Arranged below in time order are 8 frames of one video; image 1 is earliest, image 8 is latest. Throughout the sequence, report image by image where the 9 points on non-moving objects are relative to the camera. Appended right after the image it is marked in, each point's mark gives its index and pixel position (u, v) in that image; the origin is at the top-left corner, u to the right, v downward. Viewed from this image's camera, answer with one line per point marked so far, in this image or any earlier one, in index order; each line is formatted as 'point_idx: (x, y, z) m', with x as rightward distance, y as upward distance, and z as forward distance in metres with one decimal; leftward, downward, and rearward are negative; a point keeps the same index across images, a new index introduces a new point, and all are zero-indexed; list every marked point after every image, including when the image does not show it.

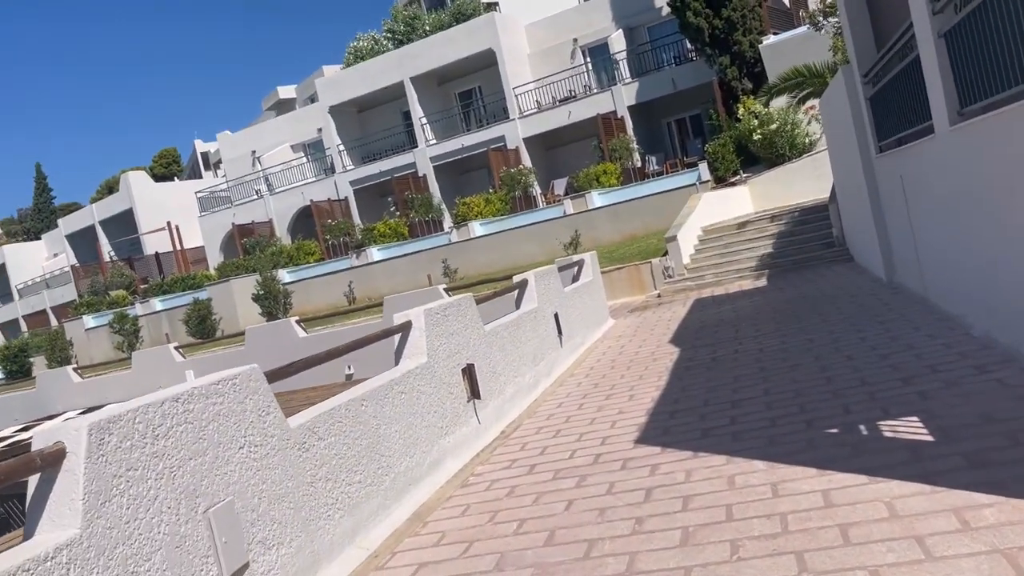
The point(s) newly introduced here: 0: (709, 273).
0: (+3.8, +0.3, +16.0) m
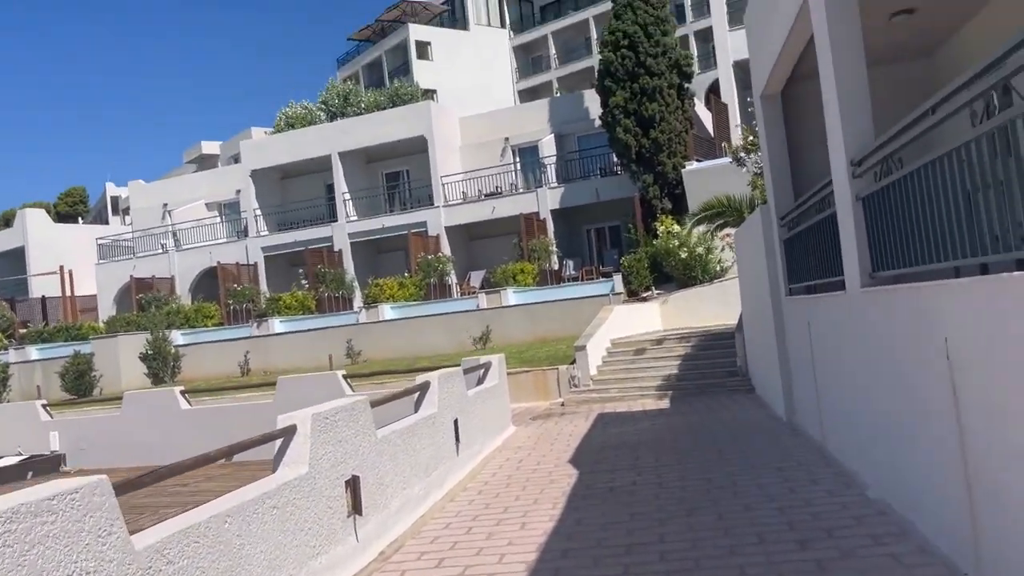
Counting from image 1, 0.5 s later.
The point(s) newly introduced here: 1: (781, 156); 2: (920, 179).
0: (+1.9, -1.9, +16.0) m
1: (+3.4, +1.7, +10.5) m
2: (+2.6, +0.7, +5.4) m
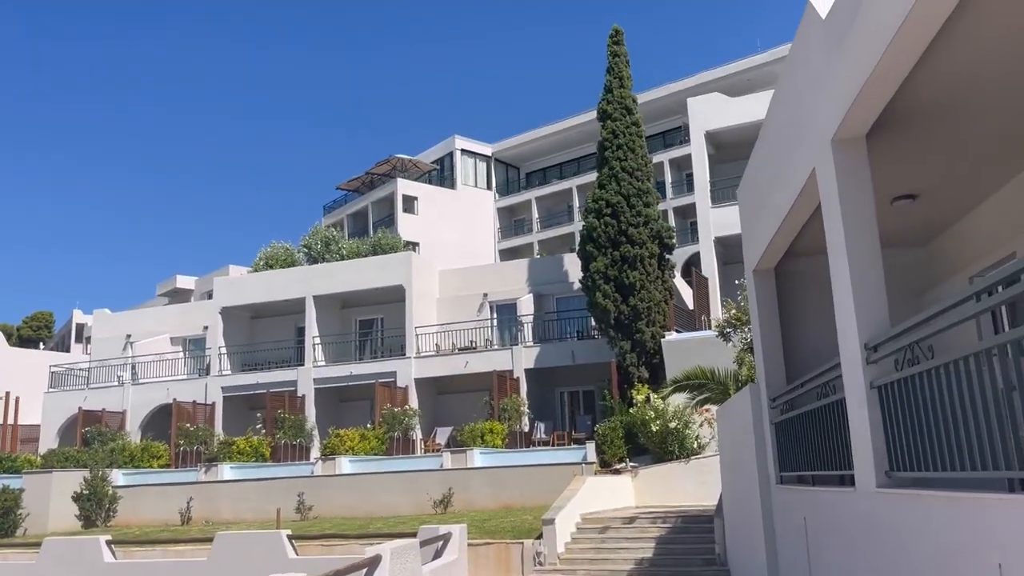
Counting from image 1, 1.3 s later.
0: (+1.2, -4.9, +14.7) m
1: (+3.1, -0.5, +10.1) m
2: (+2.5, -0.5, +4.8) m
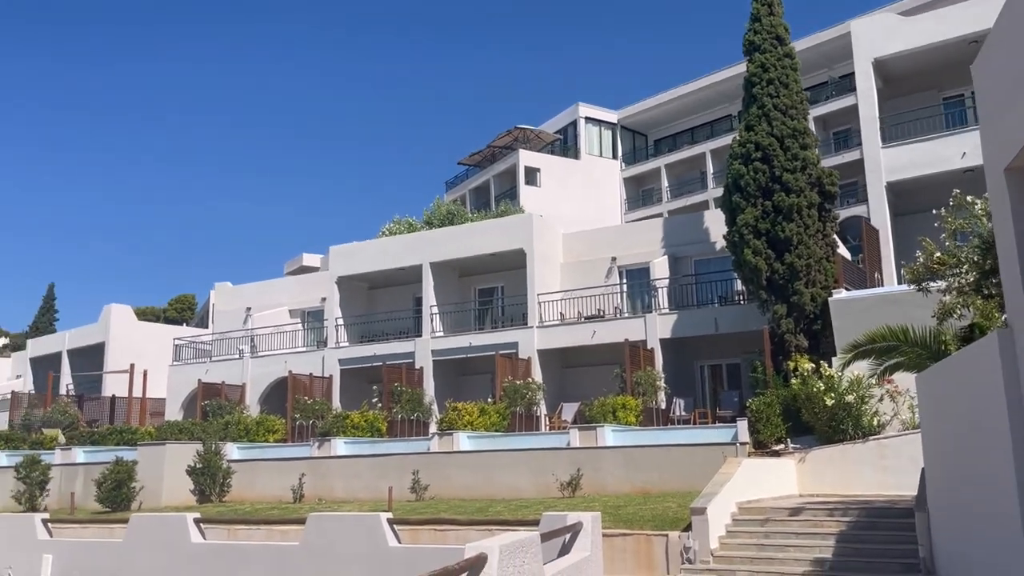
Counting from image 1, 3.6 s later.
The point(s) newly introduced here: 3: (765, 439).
0: (+3.3, -4.0, +11.9) m
1: (+4.4, +0.3, +7.0) m
2: (+3.1, +0.2, +1.9) m
3: (+5.3, -3.2, +17.6) m
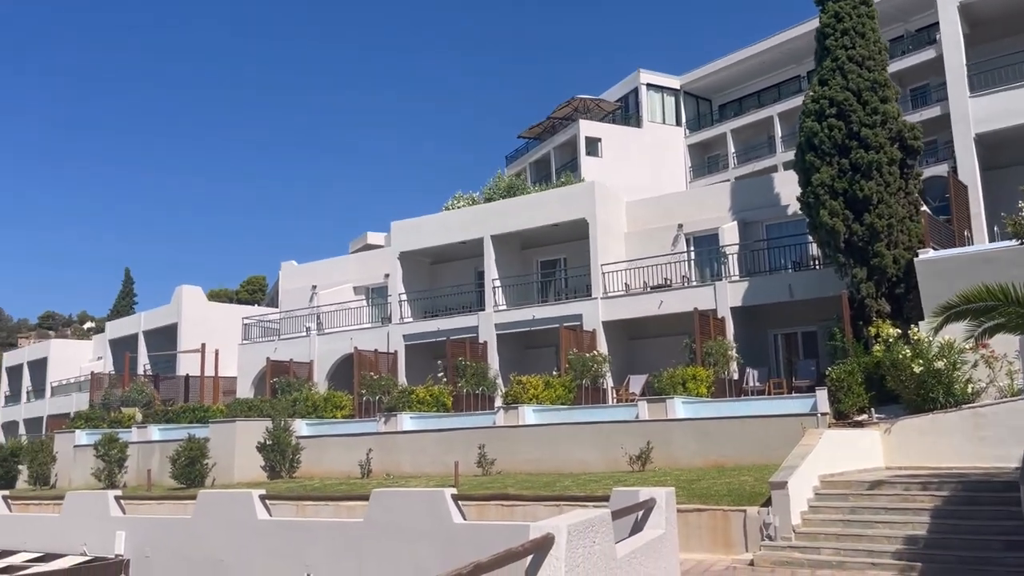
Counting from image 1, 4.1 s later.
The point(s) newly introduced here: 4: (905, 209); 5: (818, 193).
0: (+4.2, -3.5, +11.2) m
1: (+4.9, +0.7, +6.1) m
2: (+3.2, +0.5, +1.2) m
3: (+6.7, -2.4, +16.7) m
4: (+9.1, +1.8, +19.5) m
5: (+7.3, +2.3, +19.9) m
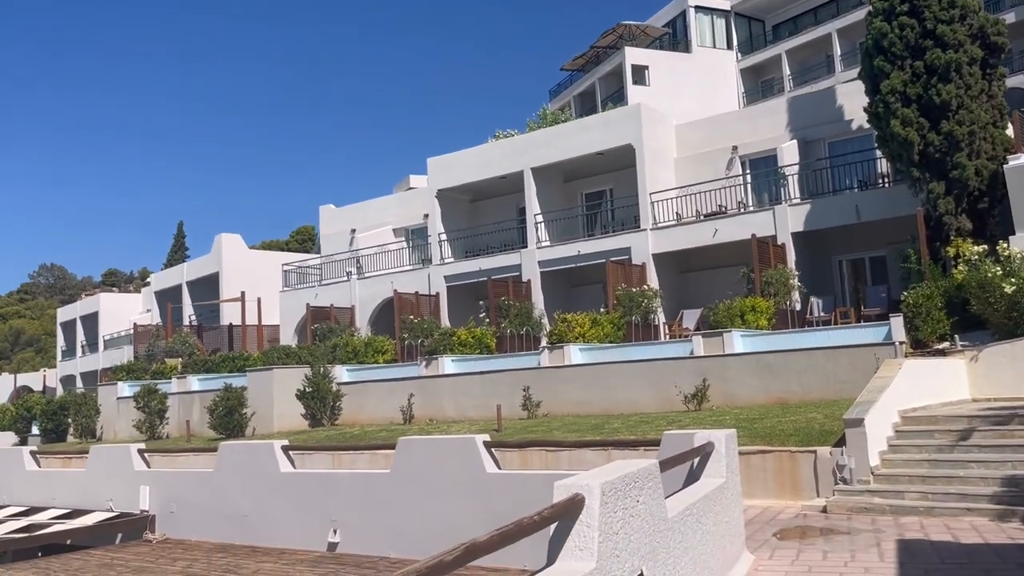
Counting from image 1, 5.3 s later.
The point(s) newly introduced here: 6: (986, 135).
0: (+4.7, -2.4, +9.9) m
1: (+4.9, +1.4, +4.5) m
2: (+2.9, +0.8, -0.3) m
3: (+7.4, -0.9, +15.1) m
4: (+9.9, +3.6, +17.4) m
5: (+8.1, +4.0, +17.9) m
6: (+9.8, +3.1, +17.2) m
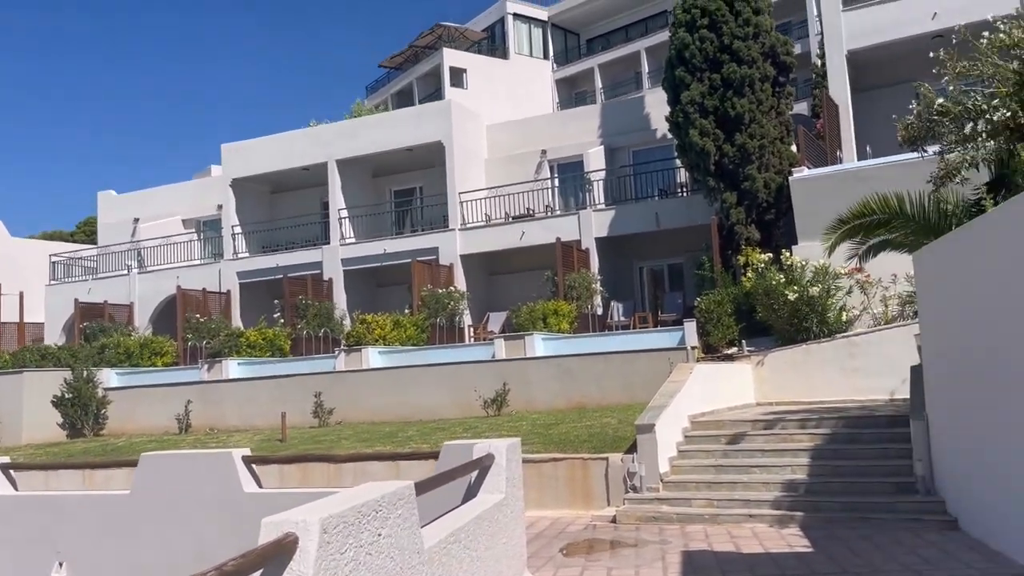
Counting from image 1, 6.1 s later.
0: (+2.2, -2.4, +9.7) m
1: (+3.6, +1.4, +4.5) m
2: (+2.6, +0.8, -0.6) m
3: (+3.7, -1.0, +15.4) m
4: (+5.7, +3.4, +18.2) m
5: (+3.9, +3.9, +18.3) m
6: (+5.6, +3.0, +17.9) m
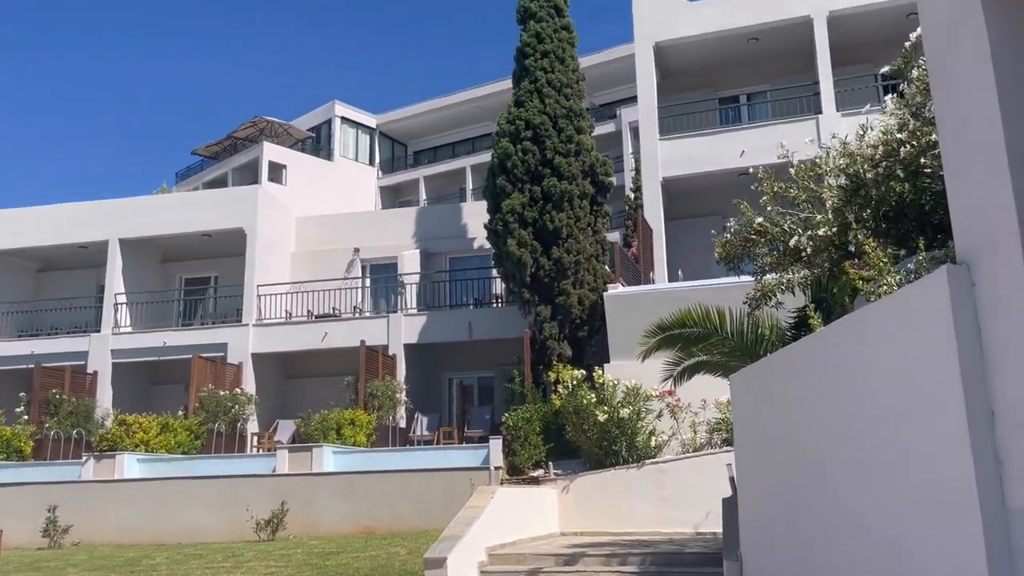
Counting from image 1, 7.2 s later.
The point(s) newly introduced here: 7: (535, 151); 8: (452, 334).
0: (-0.2, -3.6, +8.3) m
1: (+2.6, +0.8, +4.0) m
2: (+2.7, +0.9, -1.2) m
3: (+0.2, -3.0, +14.3) m
4: (+1.7, +0.9, +18.1) m
5: (-0.1, +1.5, +17.8) m
6: (+1.7, +0.4, +17.7) m
7: (+0.5, +3.0, +18.4) m
8: (-1.4, -1.1, +19.6) m
